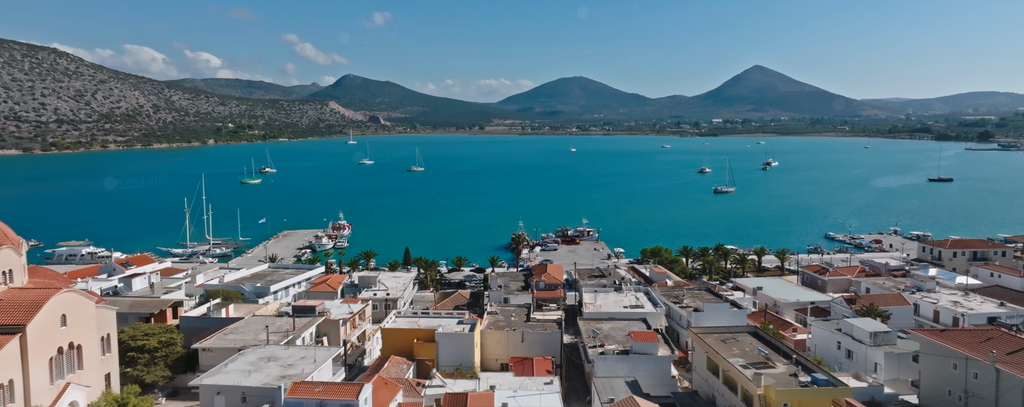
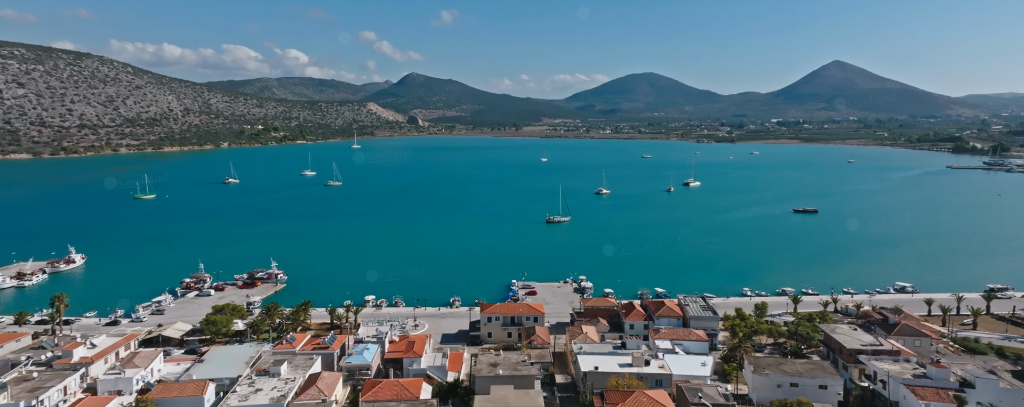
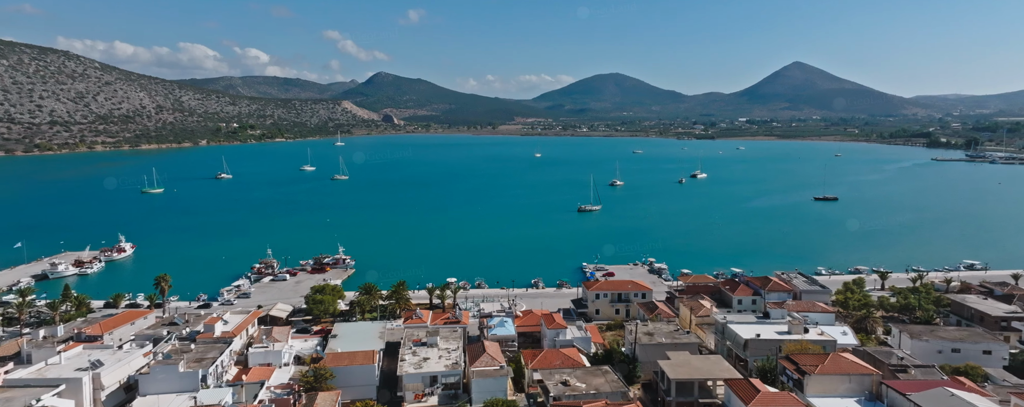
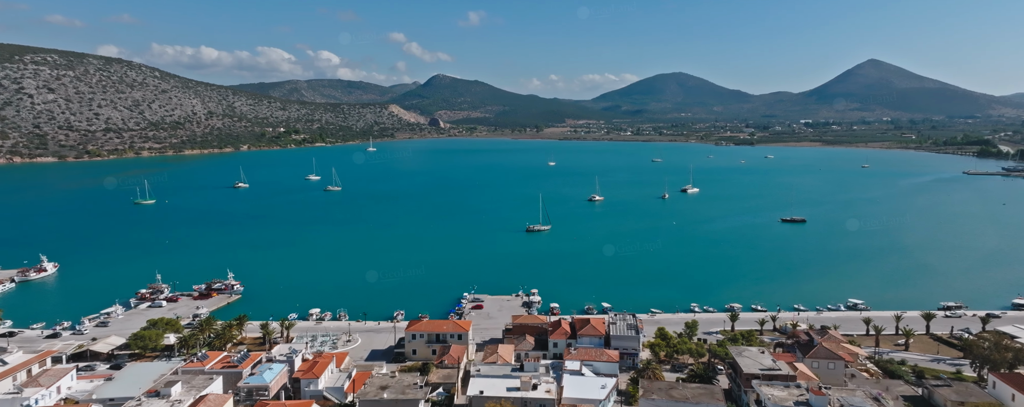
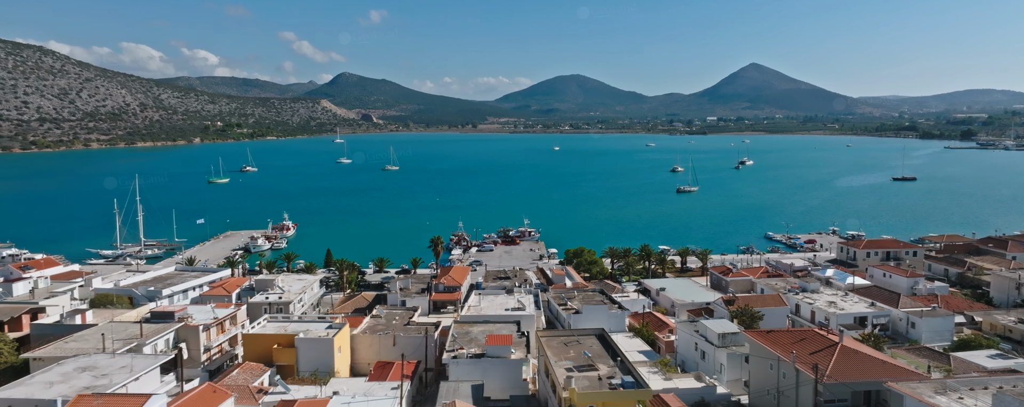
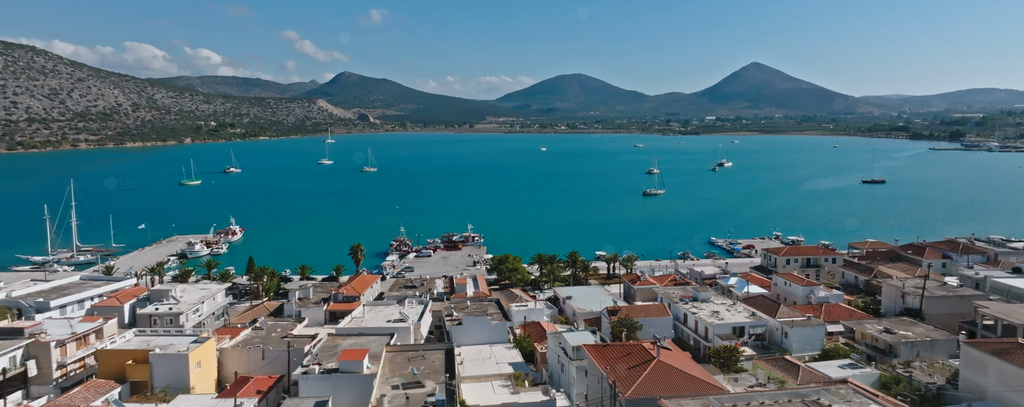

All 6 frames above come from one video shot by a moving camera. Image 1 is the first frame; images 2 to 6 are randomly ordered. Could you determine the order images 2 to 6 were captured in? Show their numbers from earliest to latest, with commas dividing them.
5, 6, 3, 2, 4
